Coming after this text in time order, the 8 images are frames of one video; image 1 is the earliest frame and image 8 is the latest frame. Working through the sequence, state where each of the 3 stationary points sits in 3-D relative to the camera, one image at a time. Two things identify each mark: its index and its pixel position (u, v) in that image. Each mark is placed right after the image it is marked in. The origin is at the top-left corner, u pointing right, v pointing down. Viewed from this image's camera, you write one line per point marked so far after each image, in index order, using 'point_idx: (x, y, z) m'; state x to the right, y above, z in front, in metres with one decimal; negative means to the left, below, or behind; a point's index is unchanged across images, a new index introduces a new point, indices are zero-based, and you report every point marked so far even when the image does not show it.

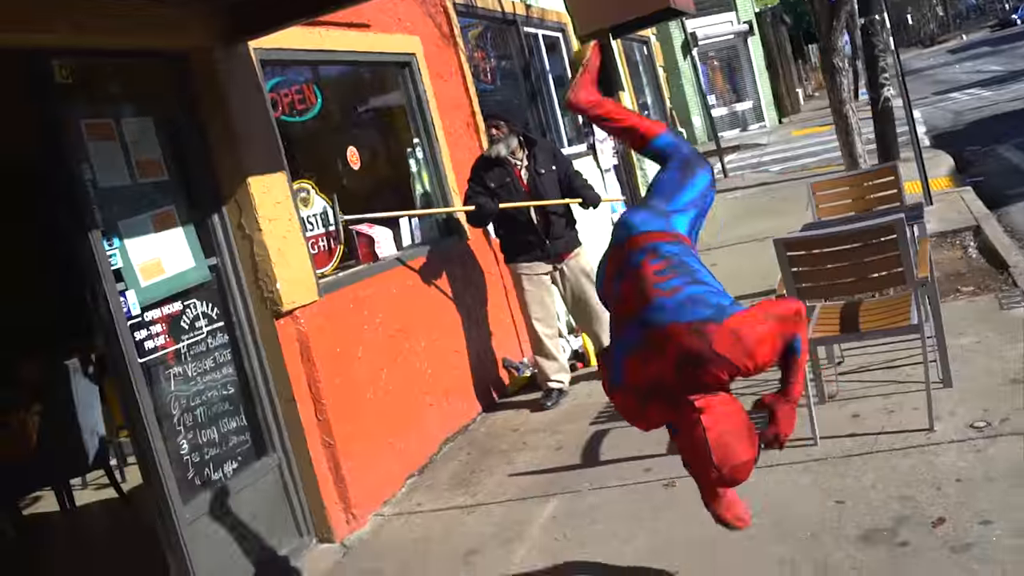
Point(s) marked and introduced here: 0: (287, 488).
0: (-0.8, -0.7, +4.5) m
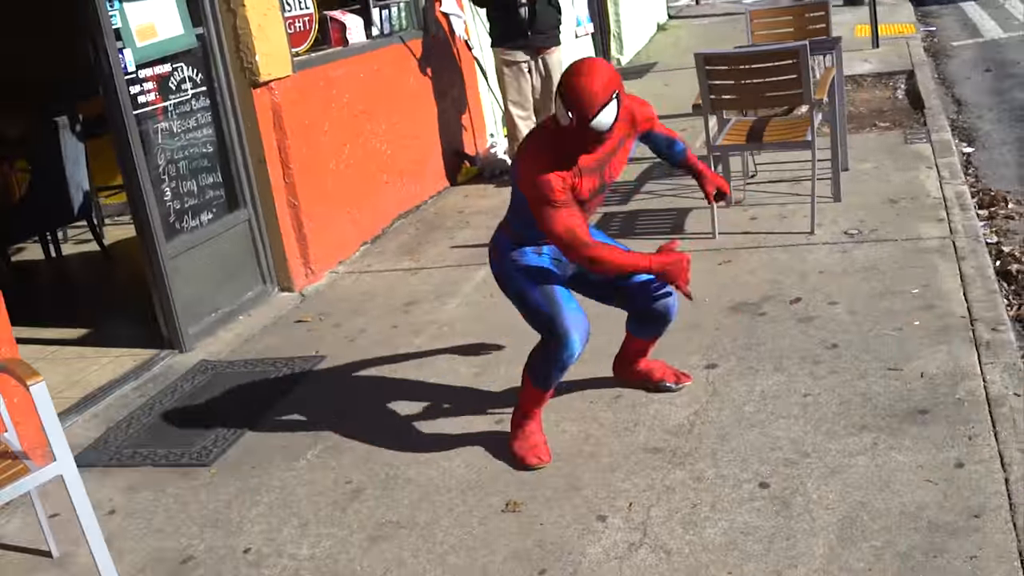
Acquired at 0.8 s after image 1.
0: (-1.1, +0.2, +5.1) m
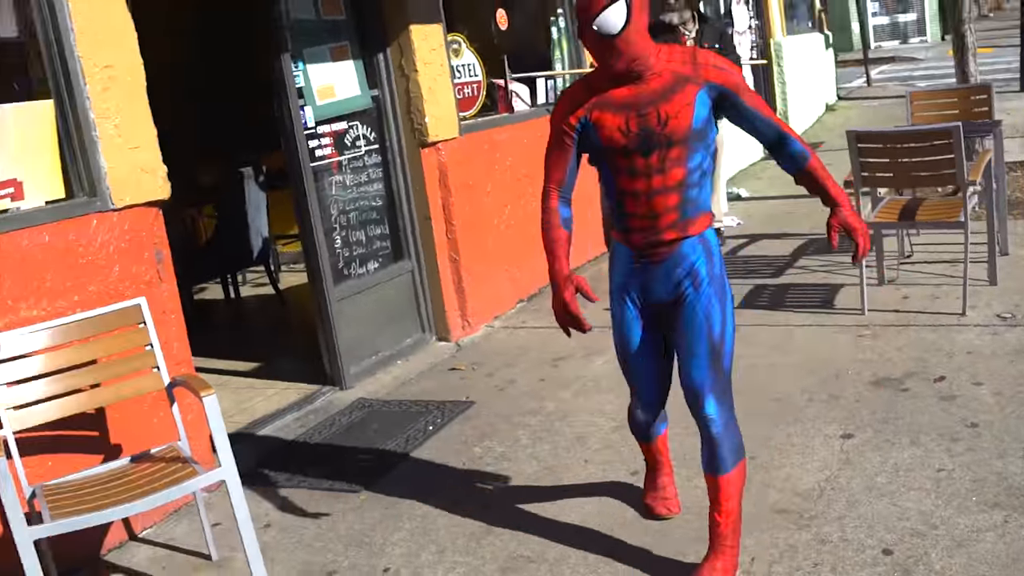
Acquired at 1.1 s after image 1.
0: (-0.4, 0.0, +5.4) m
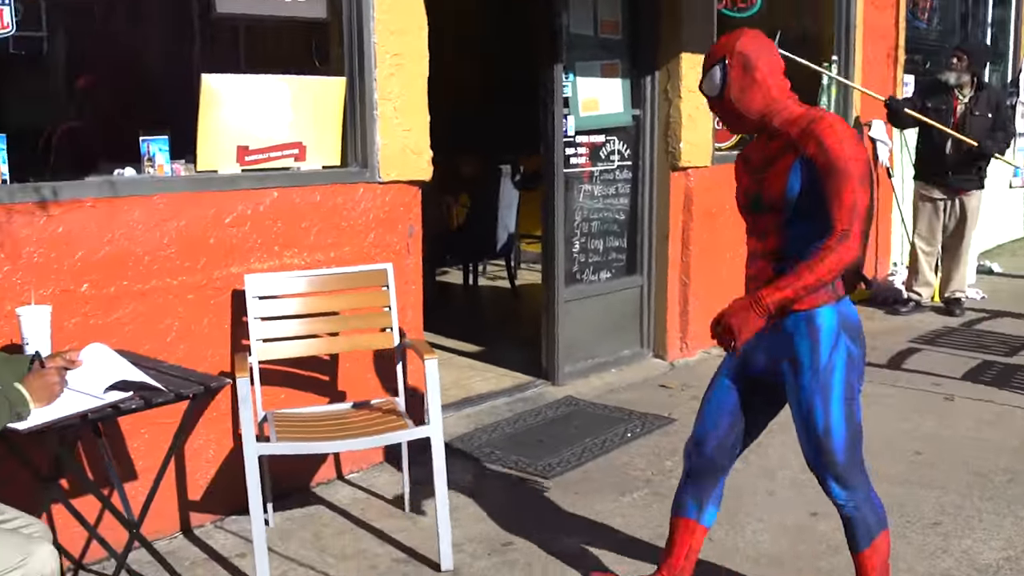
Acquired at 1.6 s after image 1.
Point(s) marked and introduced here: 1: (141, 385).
0: (+0.6, -0.1, +5.6) m
1: (-0.9, -0.2, +2.8) m
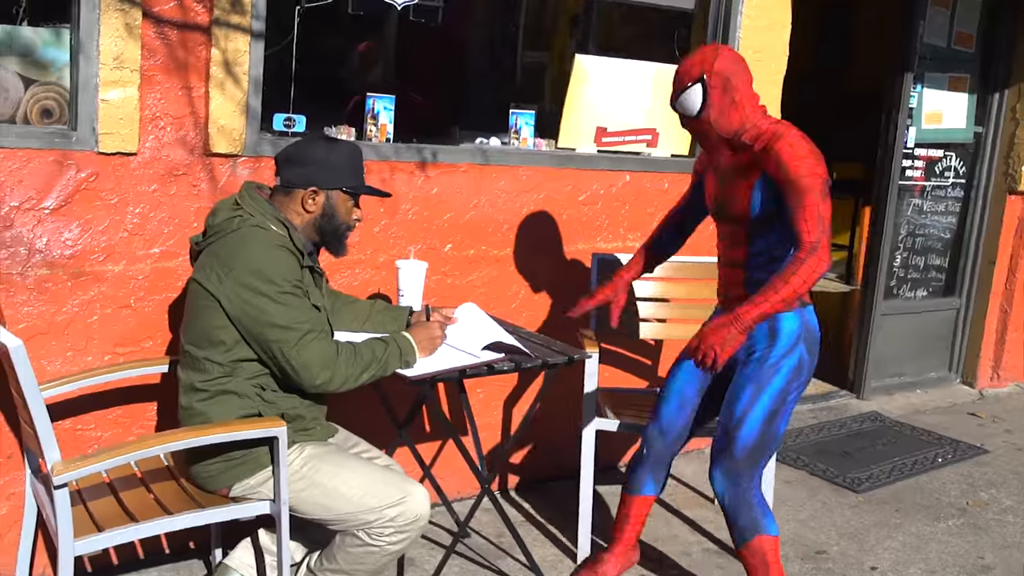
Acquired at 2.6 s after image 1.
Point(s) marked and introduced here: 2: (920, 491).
0: (+2.0, -0.2, +5.4) m
1: (0.0, -0.1, +2.9) m
2: (+1.4, -0.7, +4.1) m
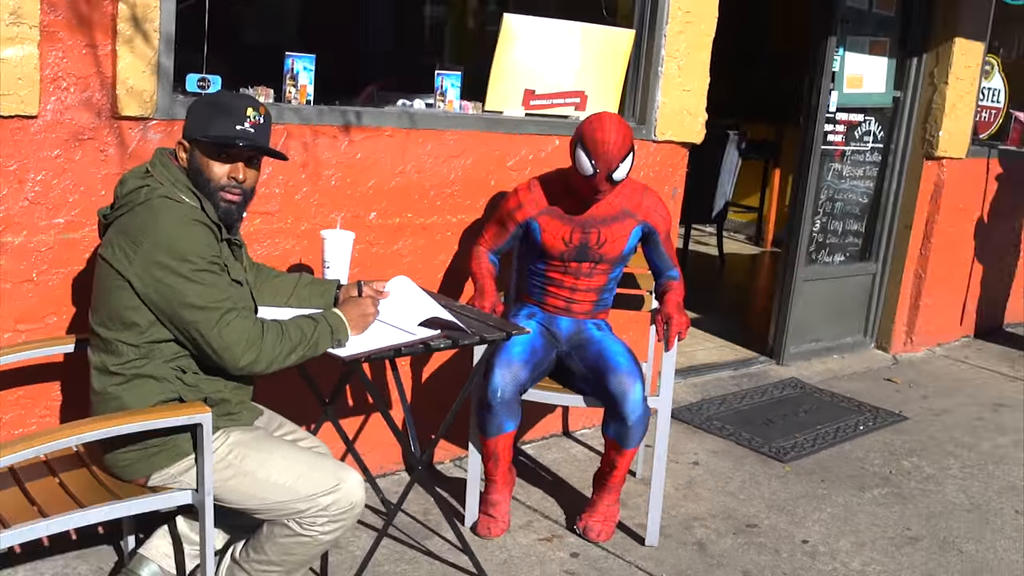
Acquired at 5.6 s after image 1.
0: (+1.6, 0.0, +5.4) m
1: (-0.1, -0.1, +2.8) m
2: (+1.1, -0.6, +4.1) m
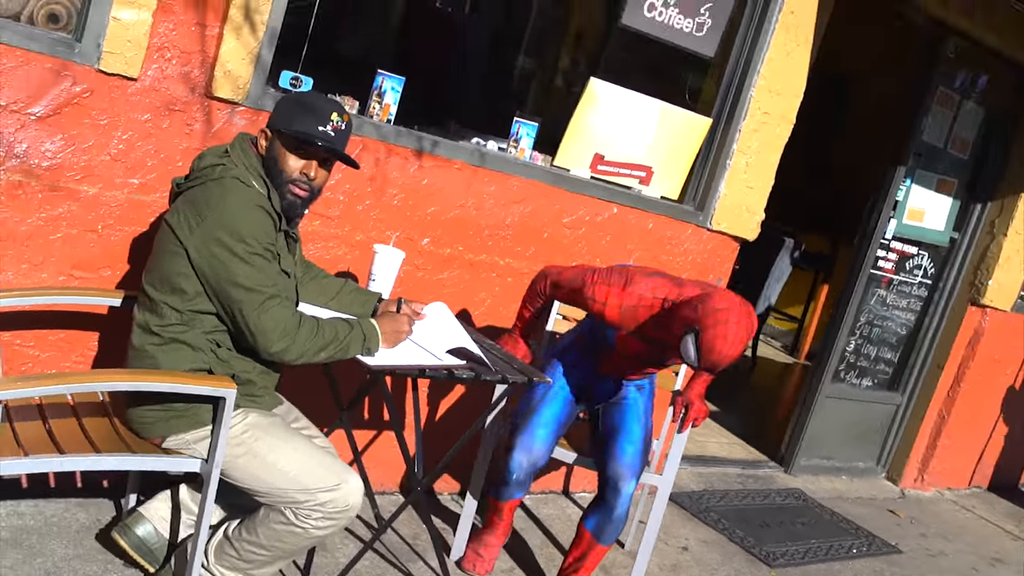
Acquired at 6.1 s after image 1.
0: (+1.7, -0.6, +5.5) m
1: (-0.1, -0.2, +2.9) m
2: (+1.1, -1.0, +4.2) m
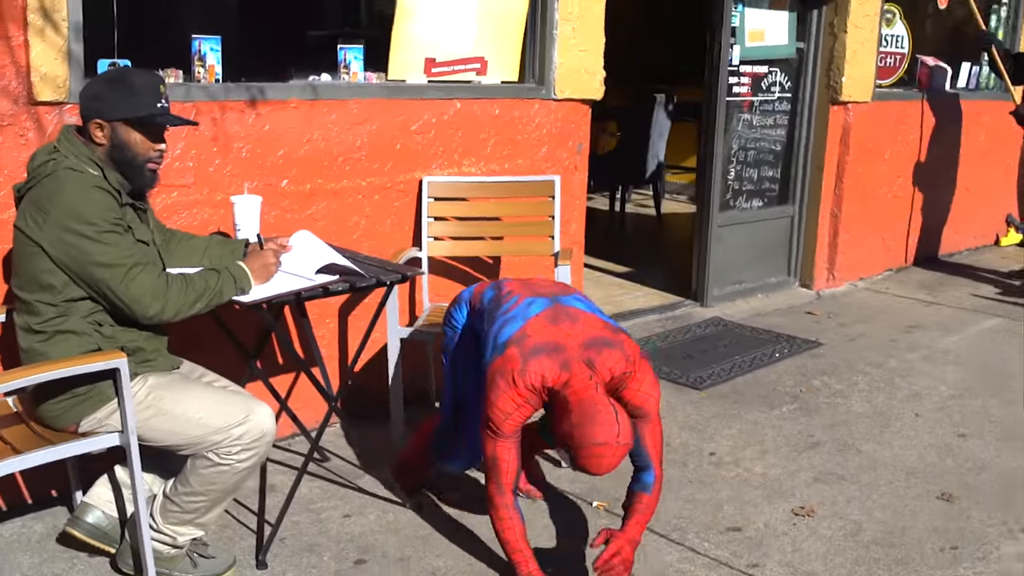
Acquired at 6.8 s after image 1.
0: (+1.3, +0.2, +5.7) m
1: (-0.4, 0.0, +3.1) m
2: (+0.9, -0.3, +4.4) m
